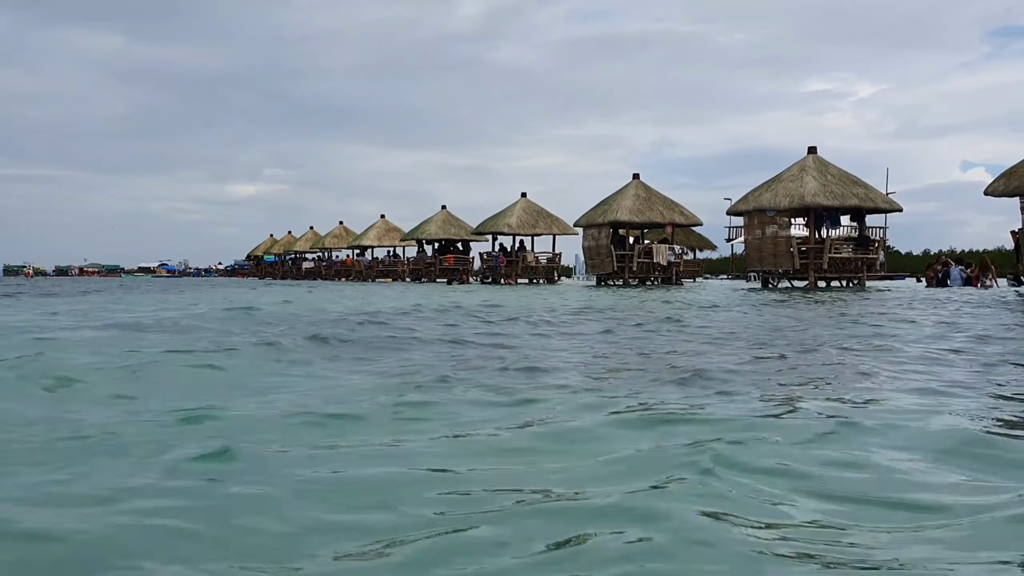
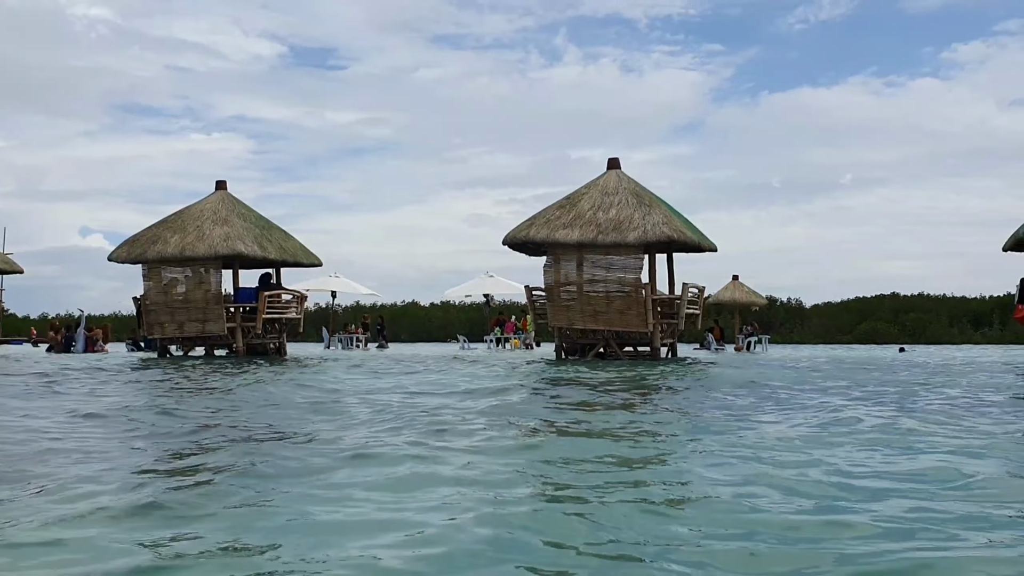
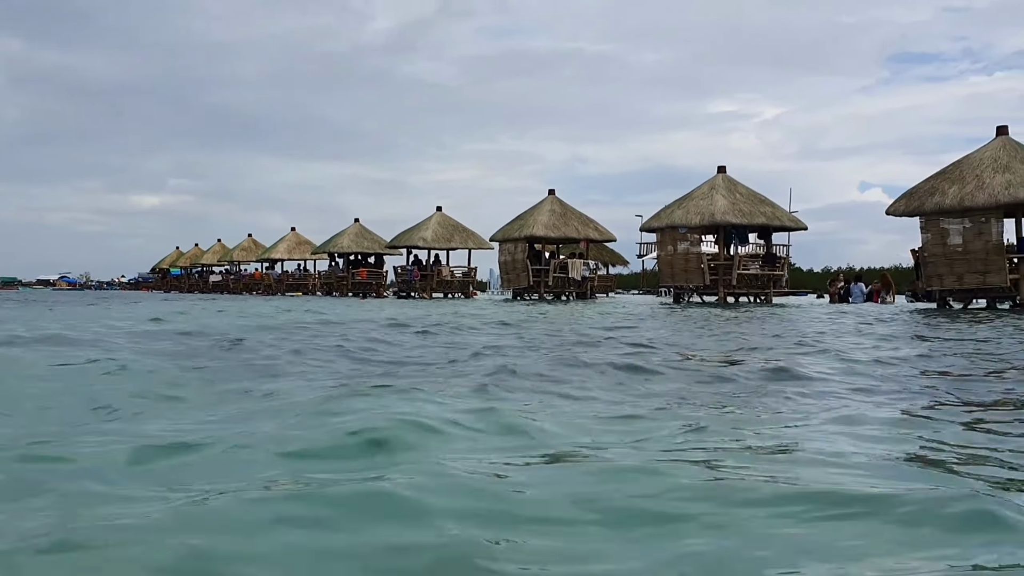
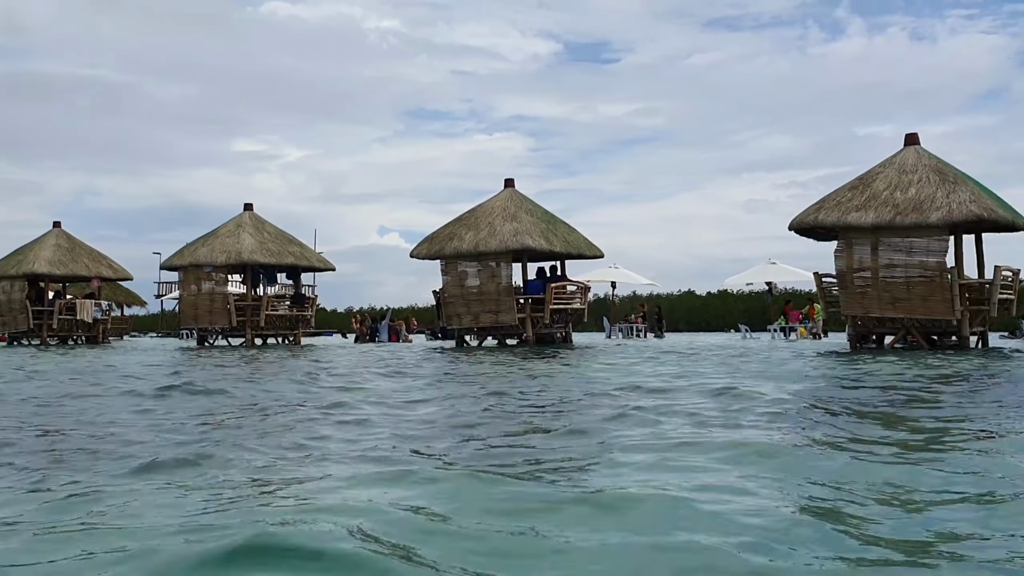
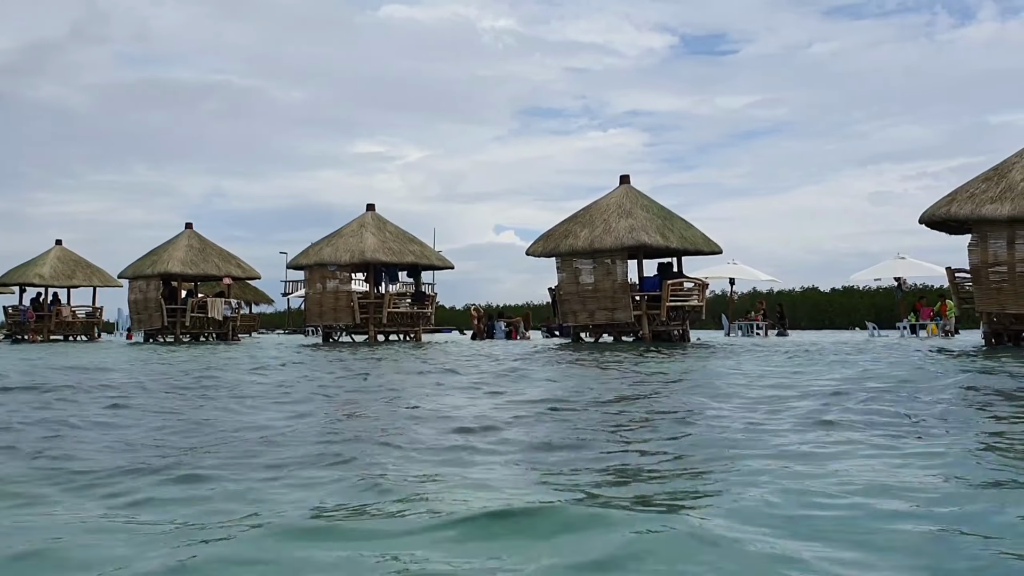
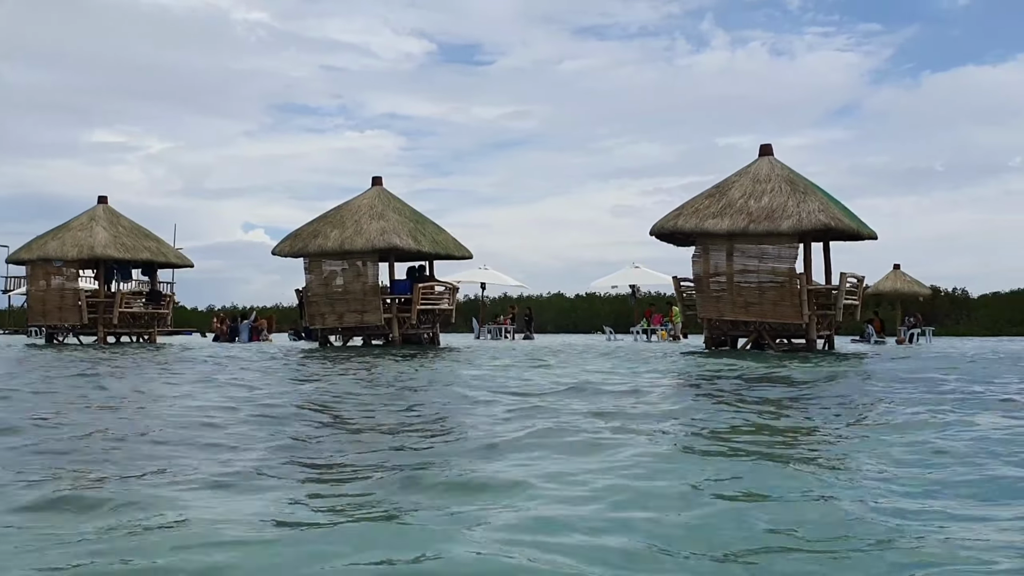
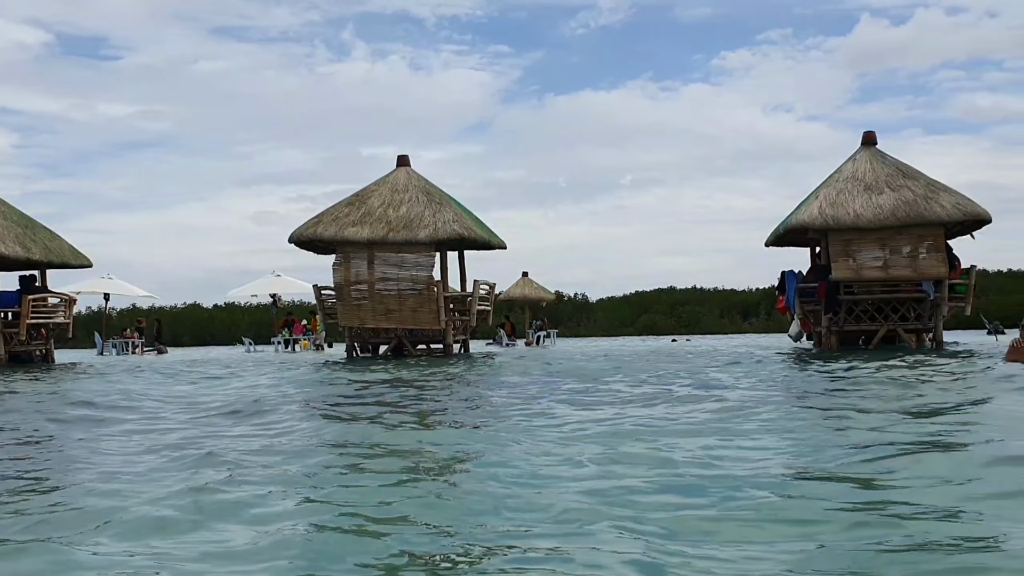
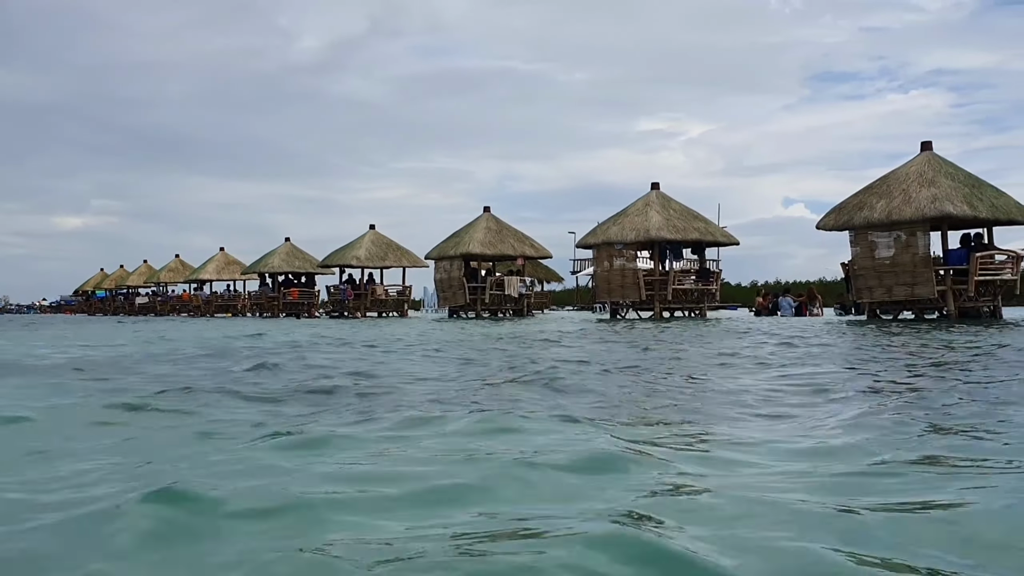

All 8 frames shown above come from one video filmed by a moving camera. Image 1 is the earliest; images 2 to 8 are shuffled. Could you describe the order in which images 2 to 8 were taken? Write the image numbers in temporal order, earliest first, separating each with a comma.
3, 8, 5, 4, 6, 2, 7
